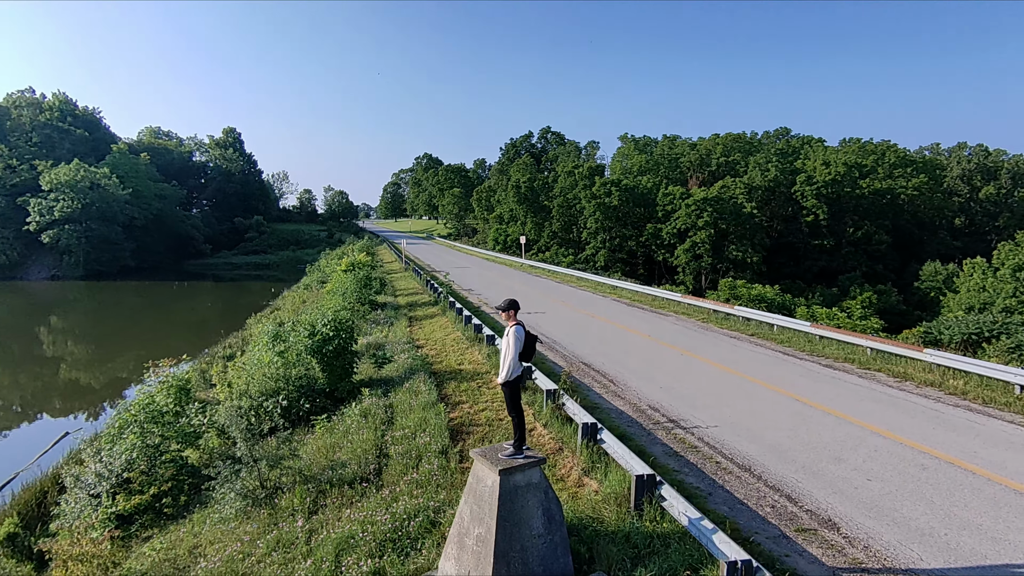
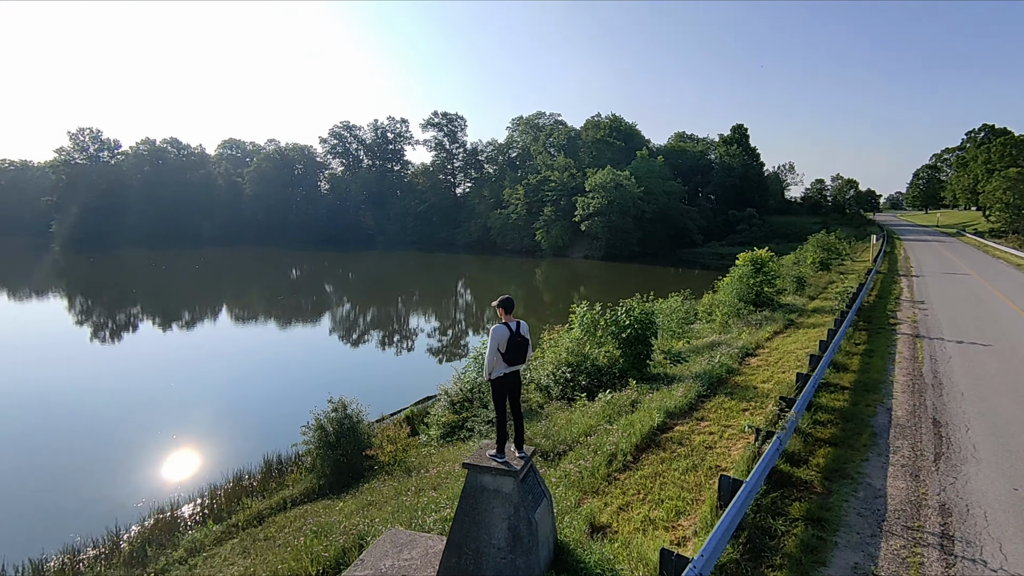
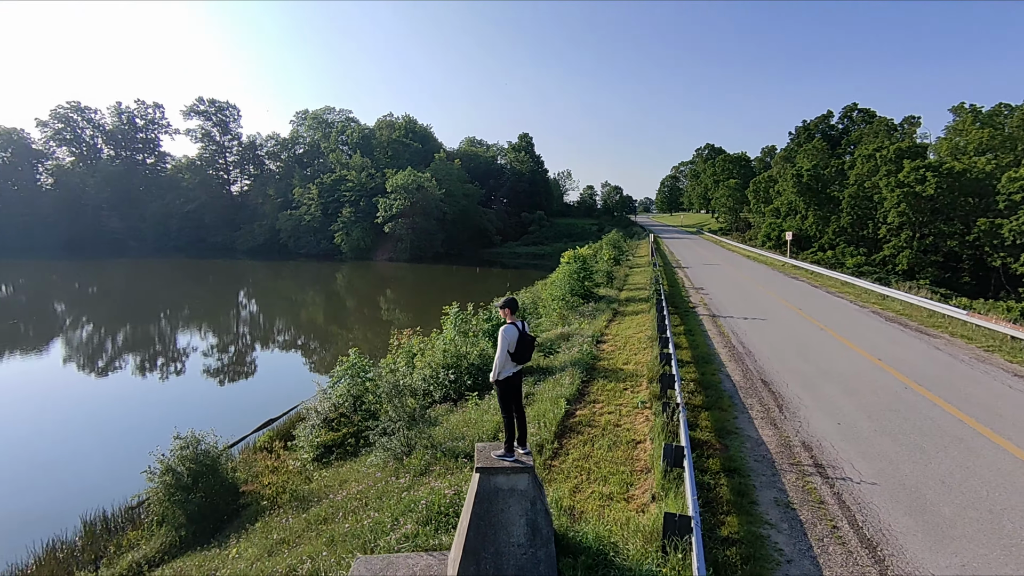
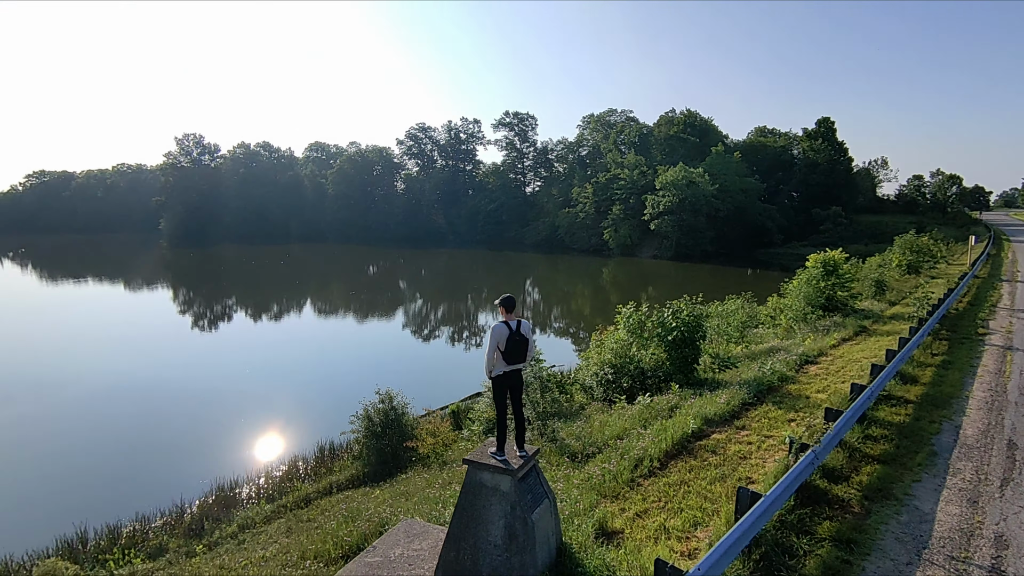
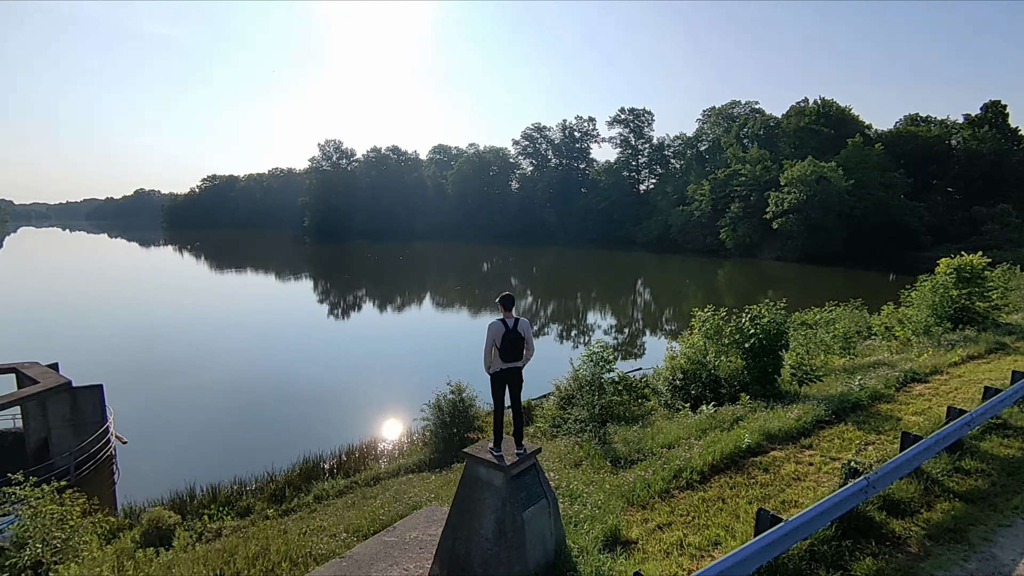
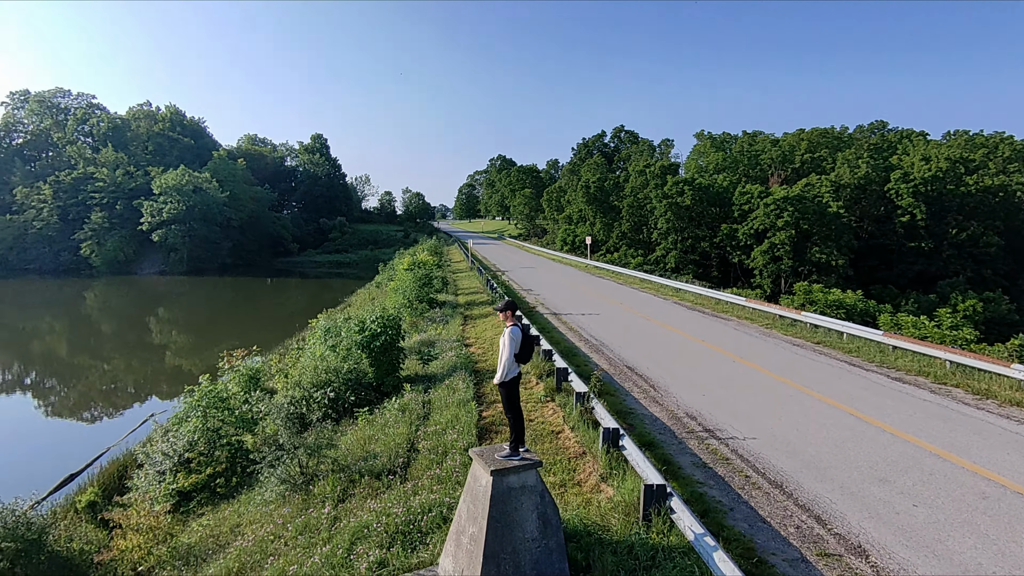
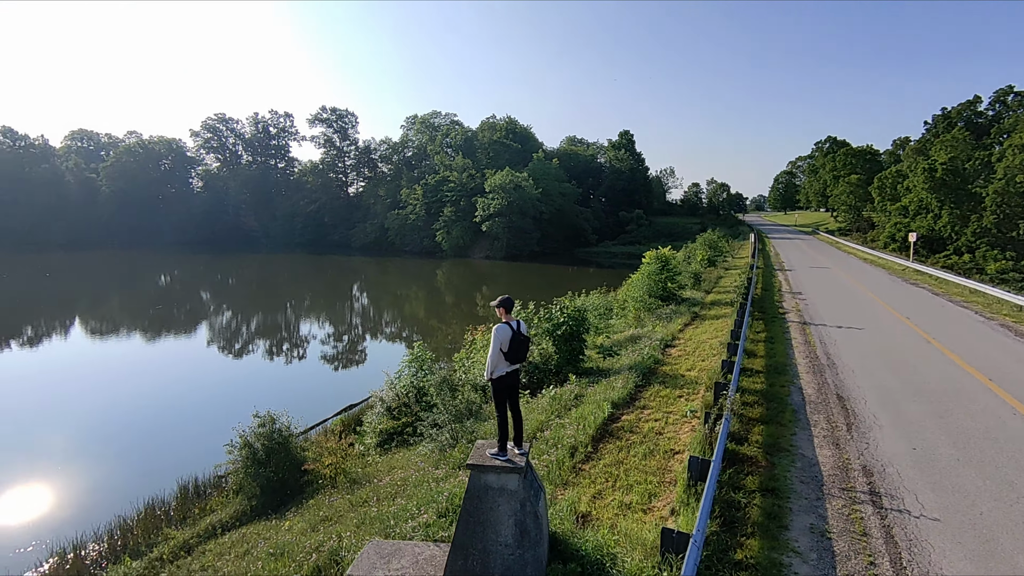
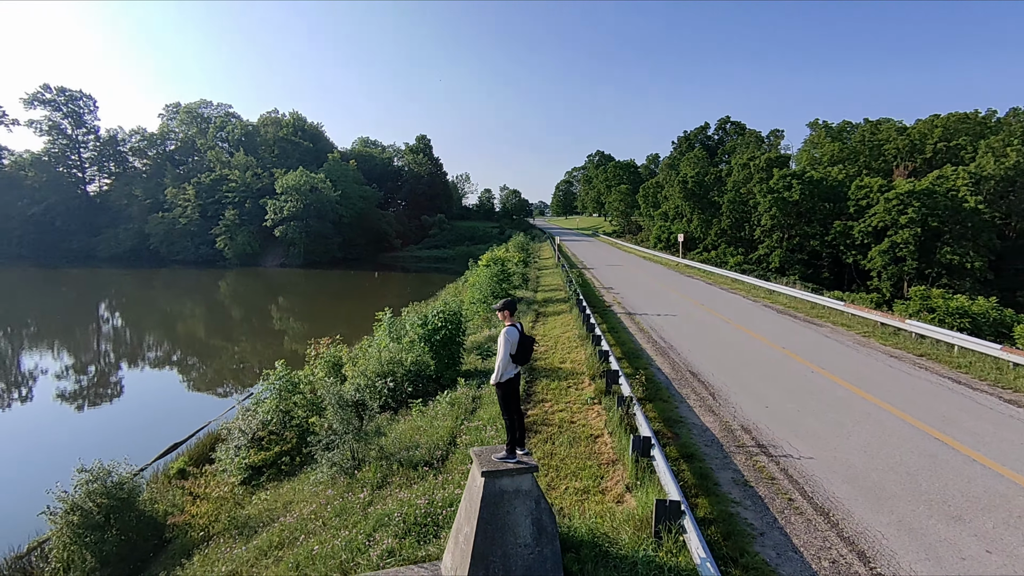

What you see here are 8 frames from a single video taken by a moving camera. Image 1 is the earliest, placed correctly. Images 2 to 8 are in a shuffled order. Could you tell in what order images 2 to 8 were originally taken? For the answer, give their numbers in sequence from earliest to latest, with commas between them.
6, 8, 3, 7, 2, 4, 5
